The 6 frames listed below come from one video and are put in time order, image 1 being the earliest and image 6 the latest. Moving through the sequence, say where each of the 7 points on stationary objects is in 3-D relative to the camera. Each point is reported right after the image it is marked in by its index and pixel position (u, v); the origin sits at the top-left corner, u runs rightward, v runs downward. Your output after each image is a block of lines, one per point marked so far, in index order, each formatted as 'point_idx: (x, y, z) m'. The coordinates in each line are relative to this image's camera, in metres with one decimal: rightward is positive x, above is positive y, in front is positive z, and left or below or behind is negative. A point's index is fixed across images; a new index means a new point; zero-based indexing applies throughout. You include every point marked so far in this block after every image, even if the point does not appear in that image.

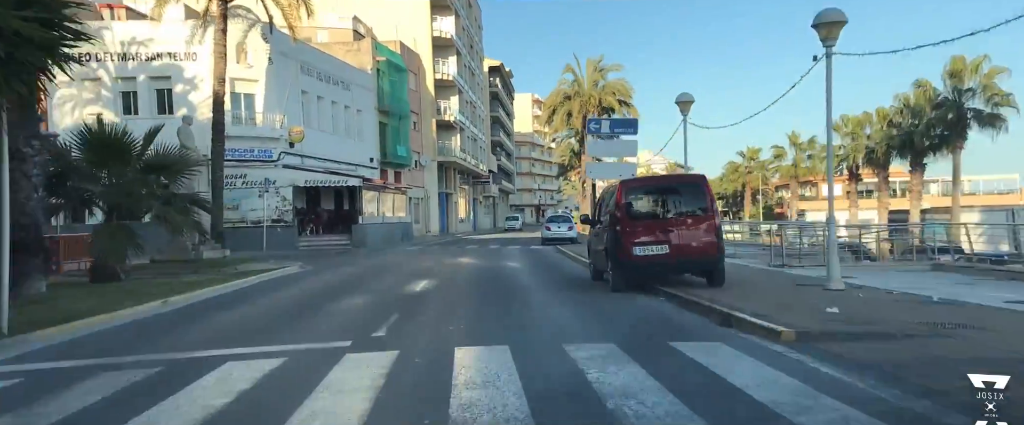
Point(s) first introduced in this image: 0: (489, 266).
0: (-0.5, -1.4, +18.4) m
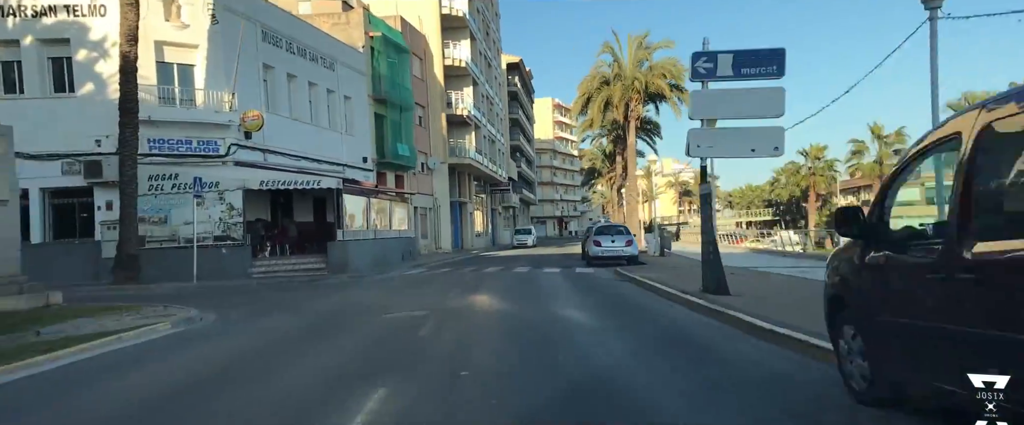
0: (+0.3, -1.5, +10.4) m
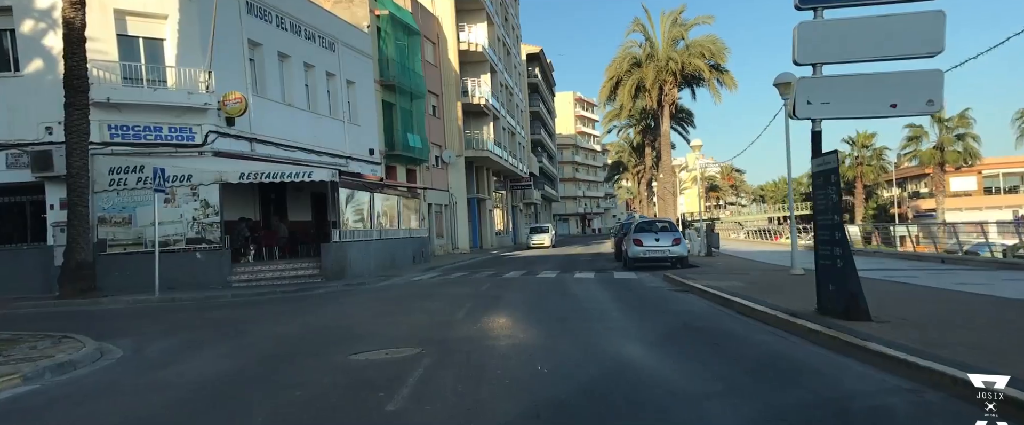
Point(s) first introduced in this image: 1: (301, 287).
0: (+0.6, -1.4, +7.2) m
1: (-5.3, -1.8, +16.6) m
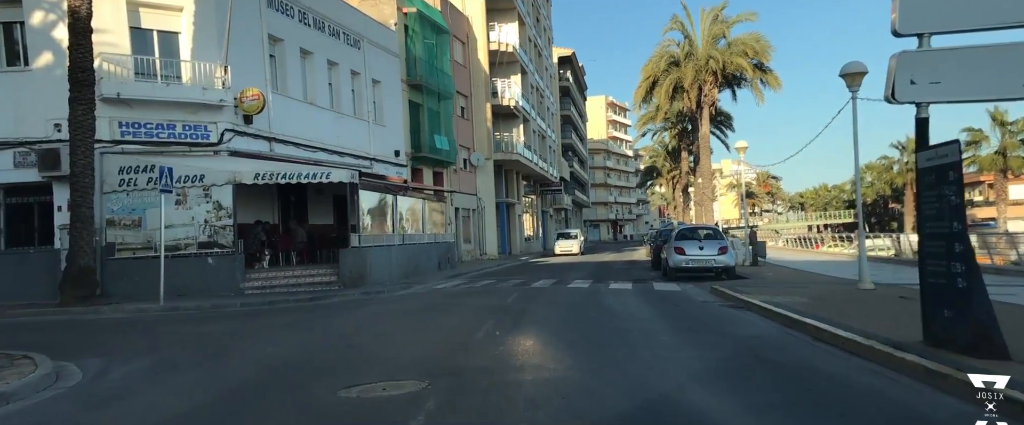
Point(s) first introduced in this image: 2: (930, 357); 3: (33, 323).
0: (+0.9, -1.5, +5.9) m
1: (-4.6, -1.9, +15.5) m
2: (+3.5, -1.2, +5.6) m
3: (-8.8, -2.0, +12.3) m
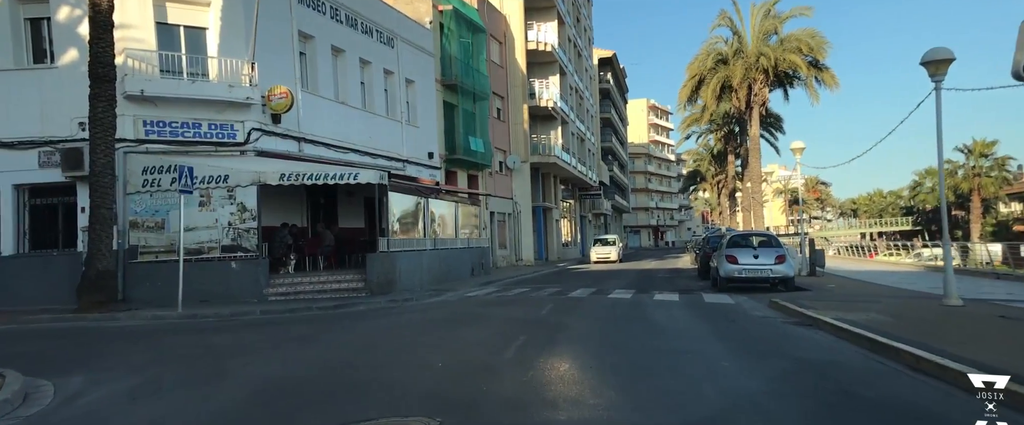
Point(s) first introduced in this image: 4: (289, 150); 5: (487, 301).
0: (+1.2, -1.5, +4.8) m
1: (-3.8, -2.0, +14.7) m
2: (+3.7, -1.2, +4.3) m
3: (-8.2, -2.0, +11.7) m
4: (-6.0, +1.7, +18.0) m
5: (-0.6, -2.0, +15.0) m
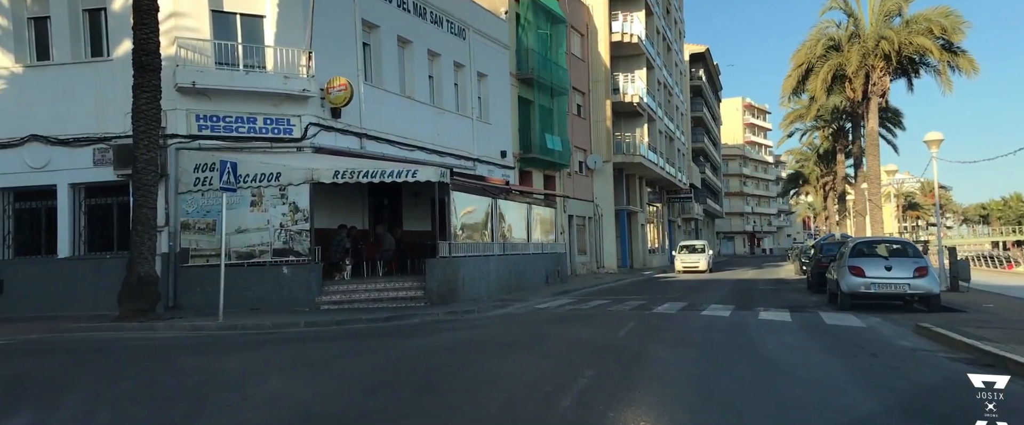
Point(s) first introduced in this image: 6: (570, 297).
0: (+1.3, -1.4, +2.7) m
1: (-2.3, -2.0, +13.2) m
2: (+3.7, -1.2, +1.9) m
3: (-7.0, -2.0, +10.8) m
4: (-4.1, +1.7, +16.8) m
5: (+0.9, -2.0, +13.1) m
6: (+1.8, -2.4, +19.3) m
